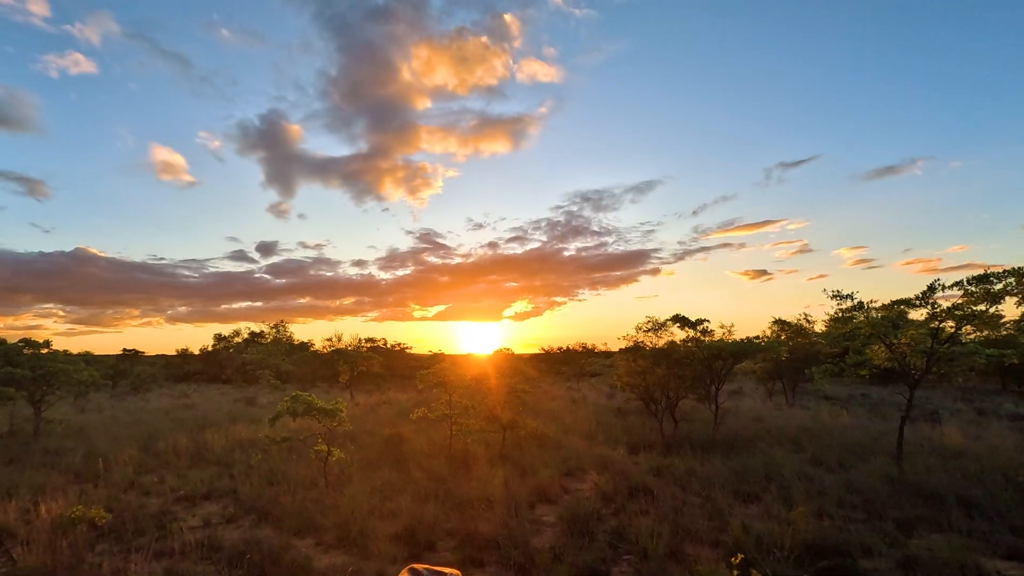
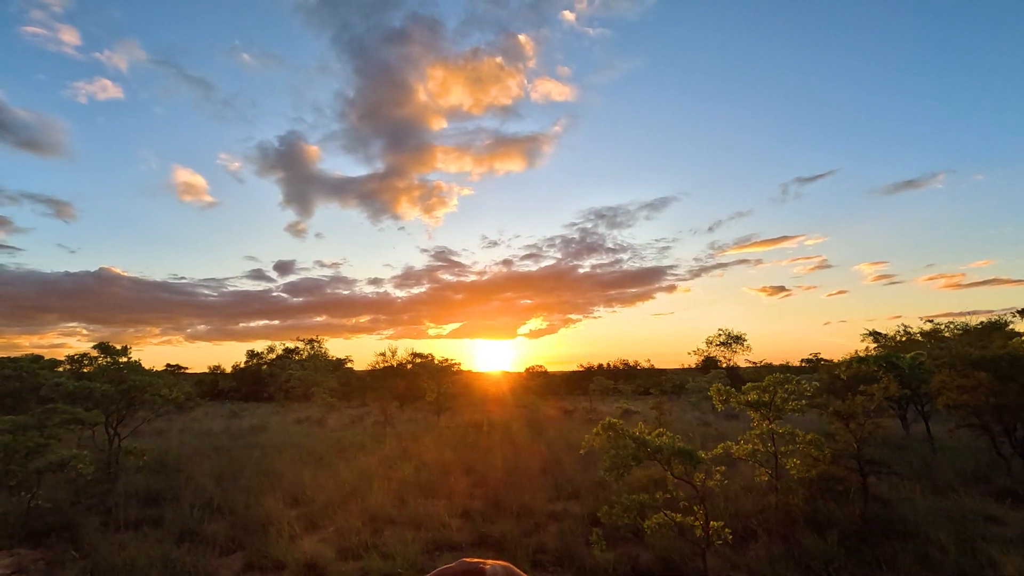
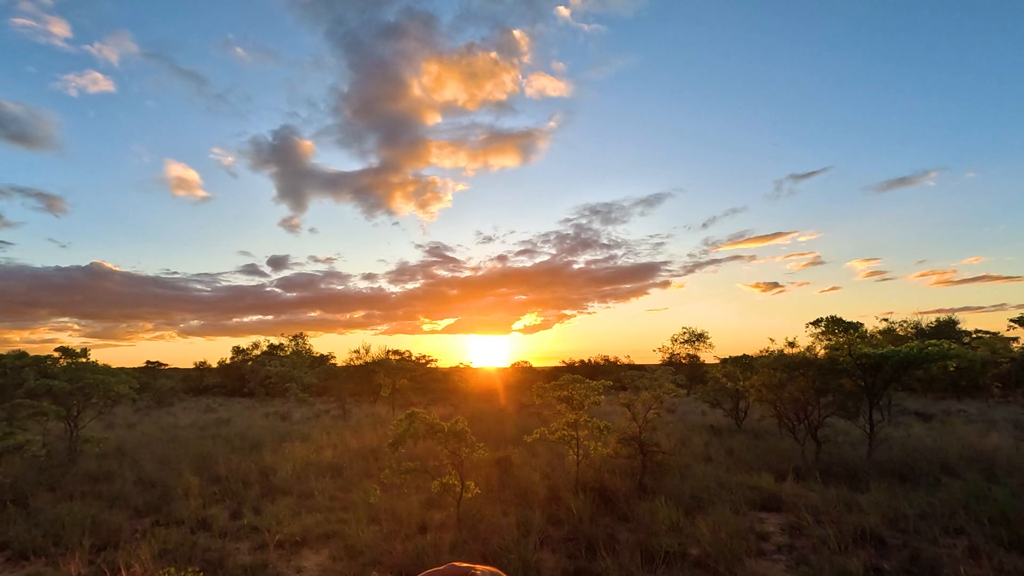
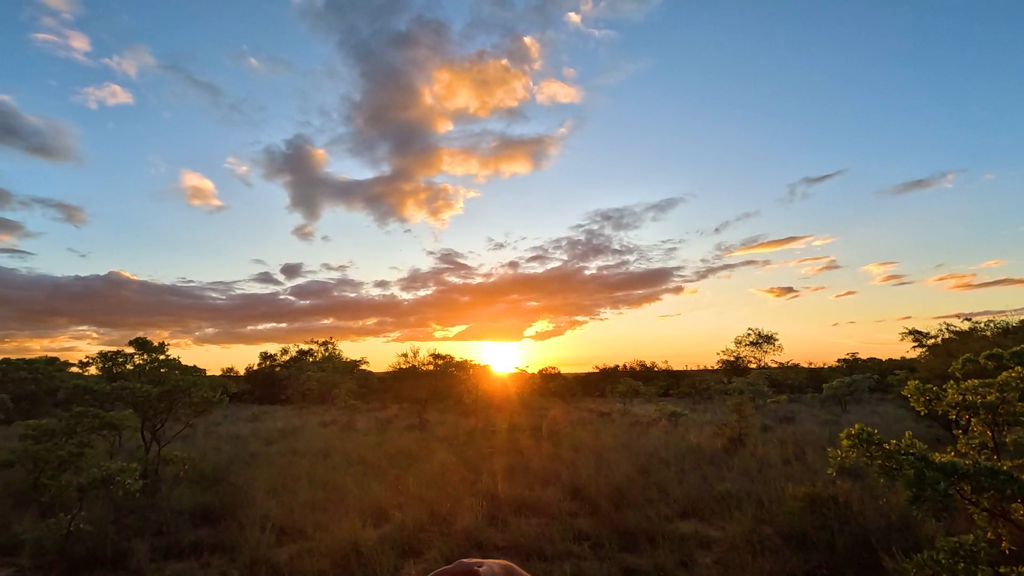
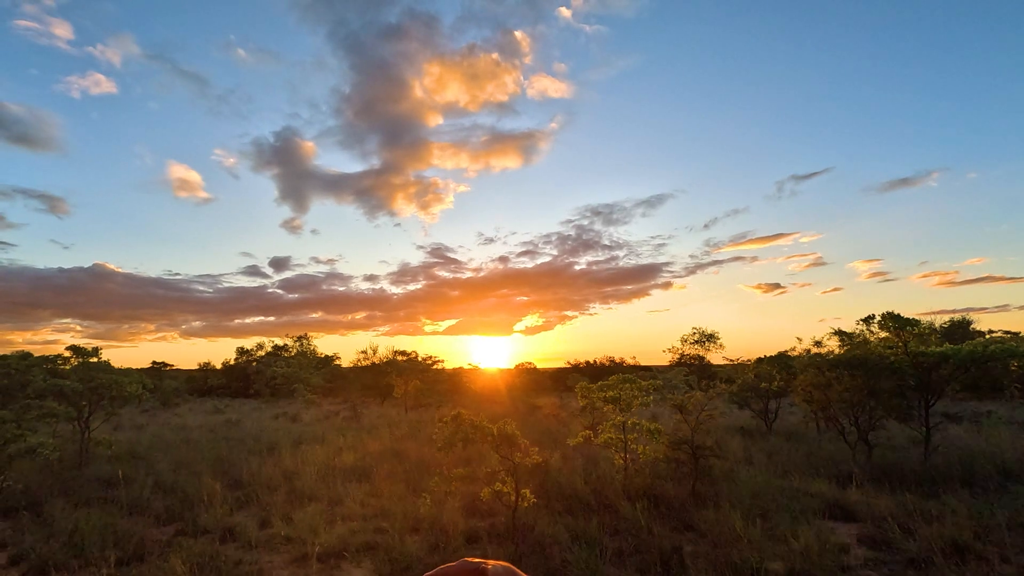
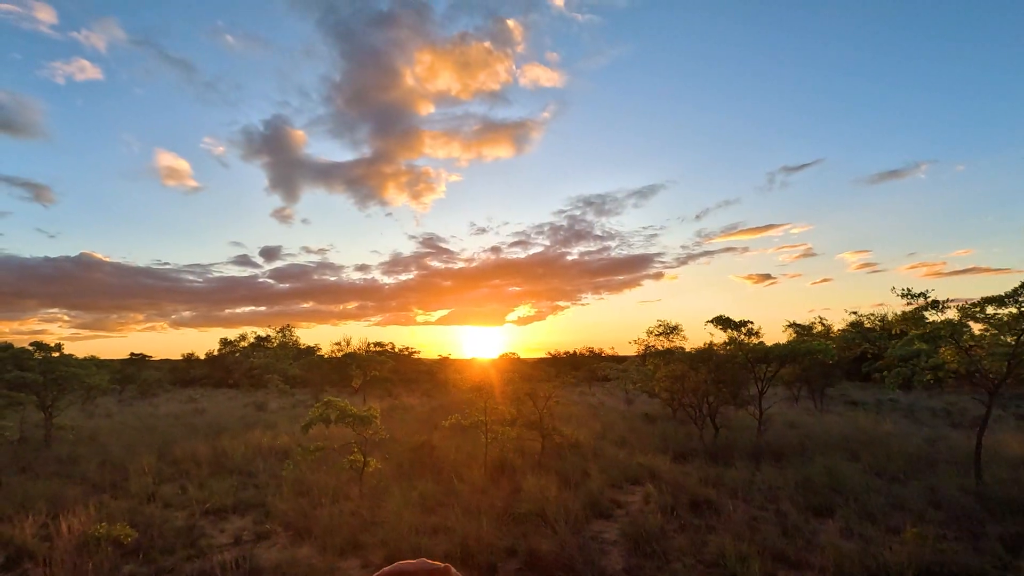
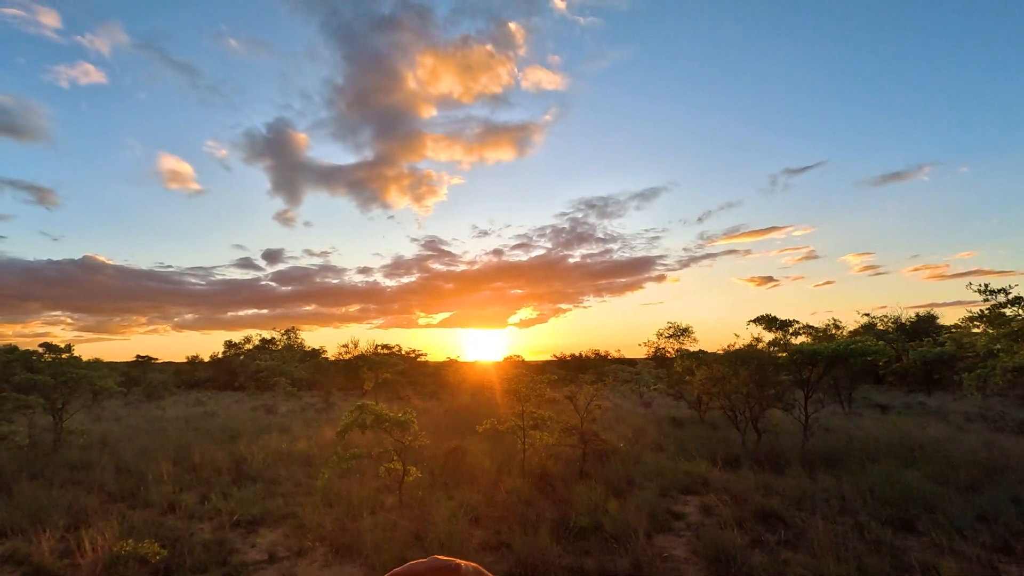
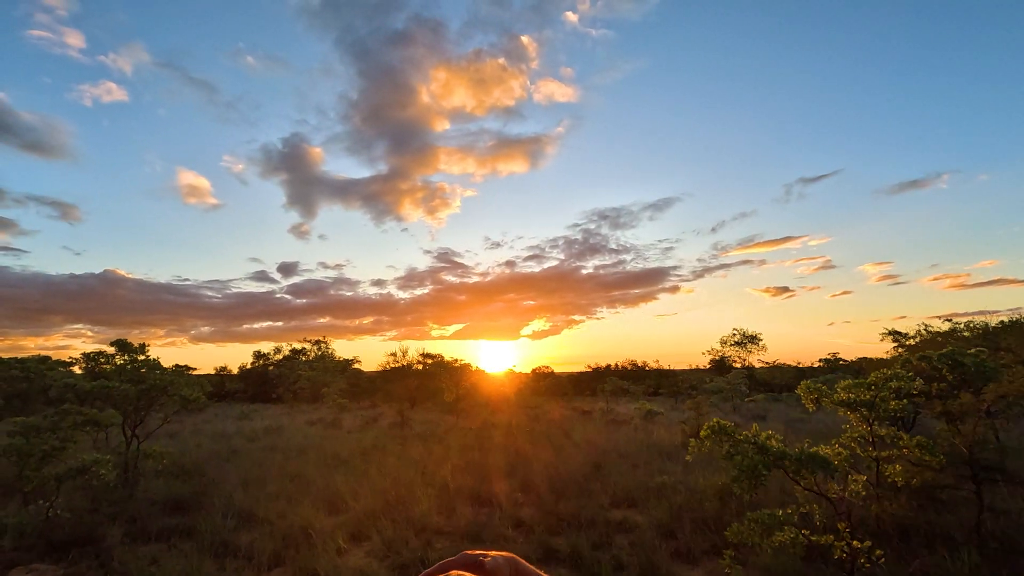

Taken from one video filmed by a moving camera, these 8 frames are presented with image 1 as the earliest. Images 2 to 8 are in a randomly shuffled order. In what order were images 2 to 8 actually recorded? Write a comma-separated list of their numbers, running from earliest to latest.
6, 7, 3, 5, 2, 8, 4
